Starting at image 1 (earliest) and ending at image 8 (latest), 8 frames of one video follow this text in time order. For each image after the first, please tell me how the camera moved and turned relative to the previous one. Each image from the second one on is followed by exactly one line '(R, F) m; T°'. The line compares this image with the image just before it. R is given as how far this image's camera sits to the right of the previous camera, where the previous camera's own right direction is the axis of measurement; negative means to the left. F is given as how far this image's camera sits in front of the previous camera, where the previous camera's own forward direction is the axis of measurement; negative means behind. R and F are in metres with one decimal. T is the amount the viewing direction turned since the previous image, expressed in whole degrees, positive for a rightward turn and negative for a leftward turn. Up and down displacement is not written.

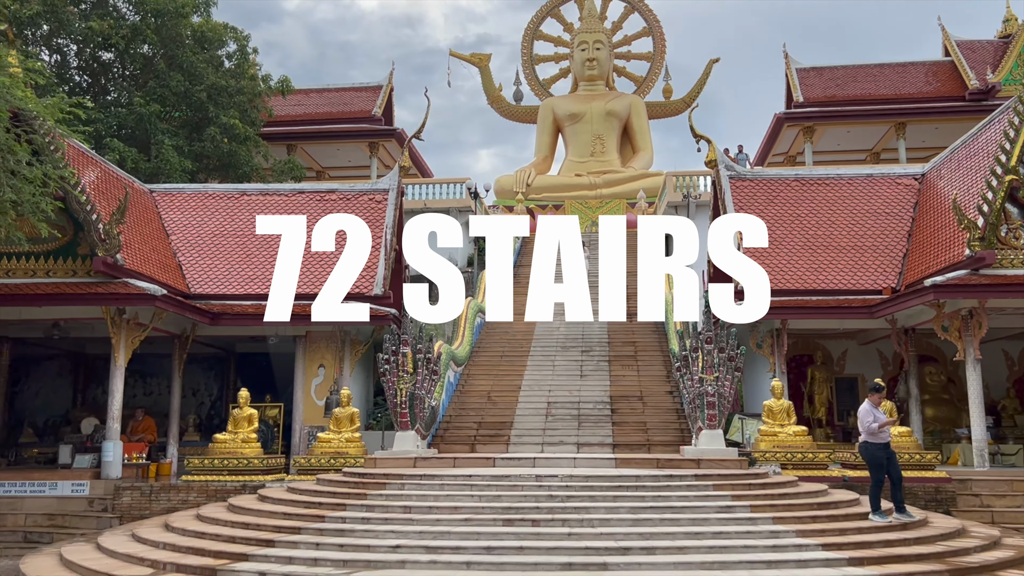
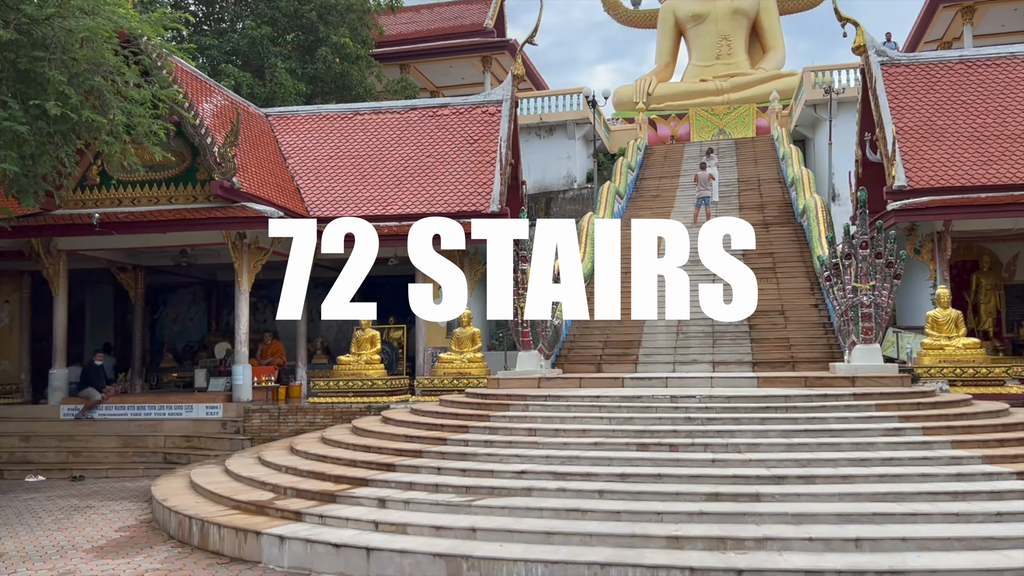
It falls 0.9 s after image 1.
(-0.1, +0.8) m; -8°
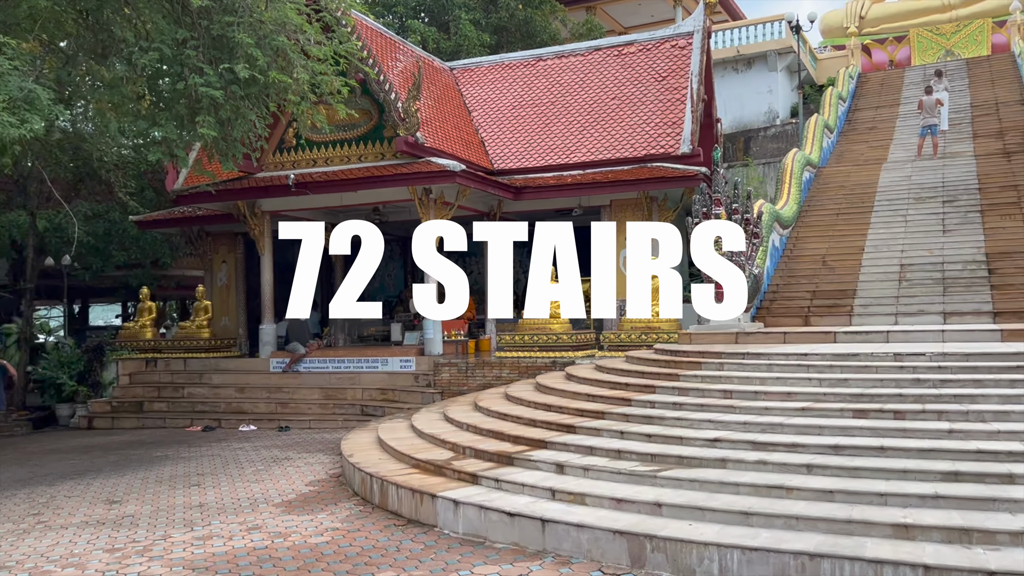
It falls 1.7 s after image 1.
(+0.1, +0.6) m; -13°
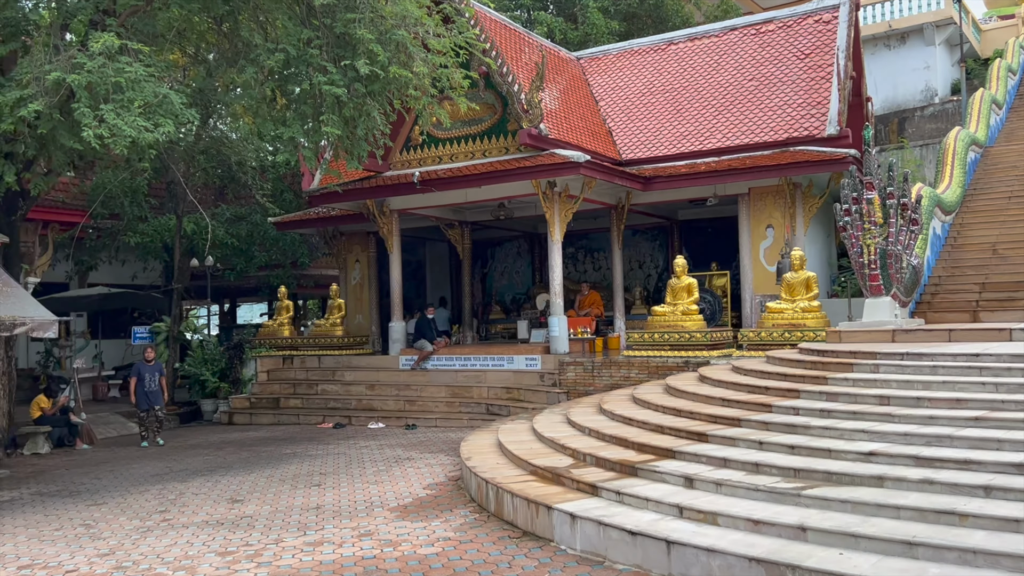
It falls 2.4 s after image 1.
(+0.1, +0.5) m; -9°
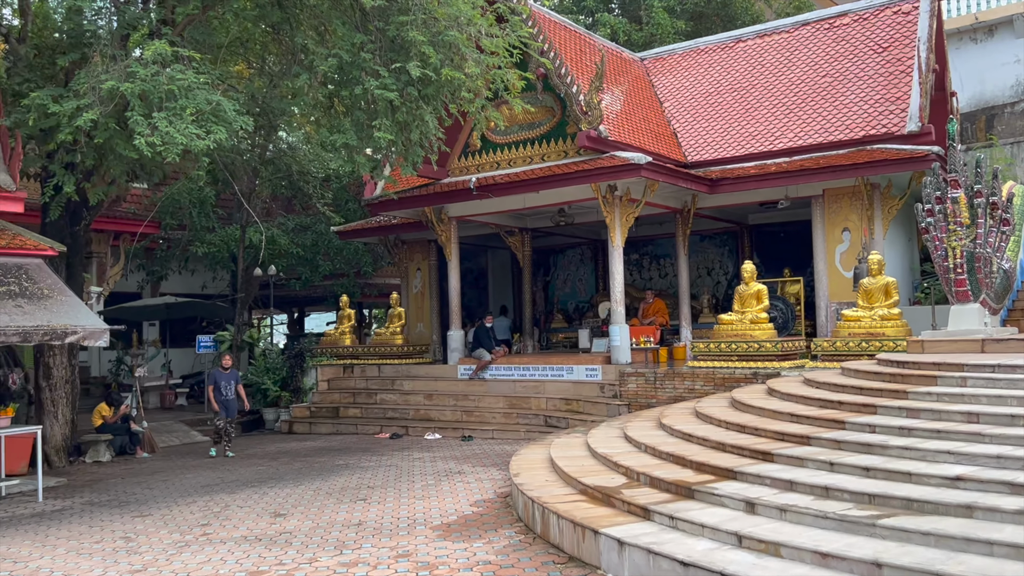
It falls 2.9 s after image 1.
(+0.2, +0.4) m; -5°
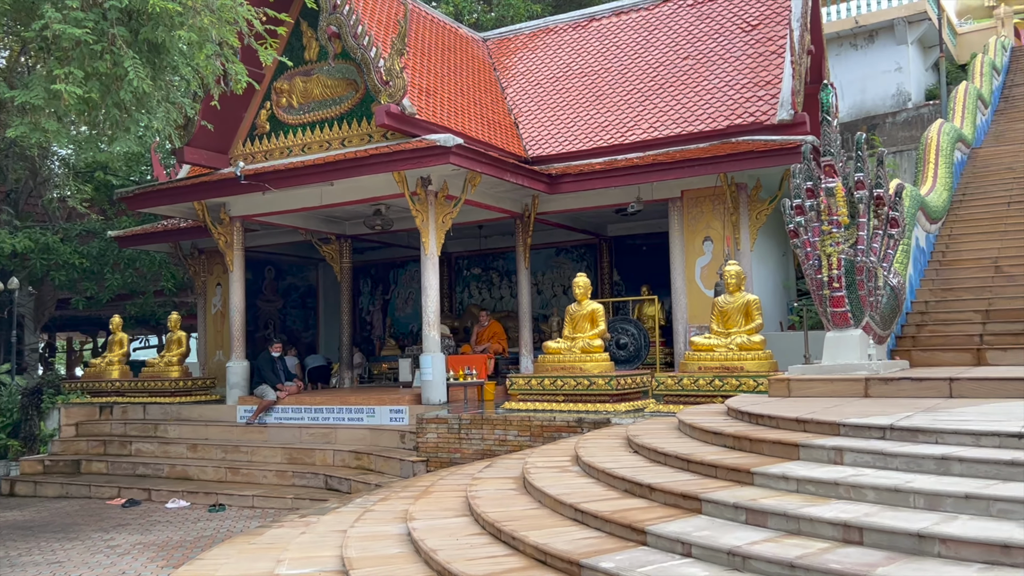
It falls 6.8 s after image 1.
(+1.4, +2.5) m; +7°
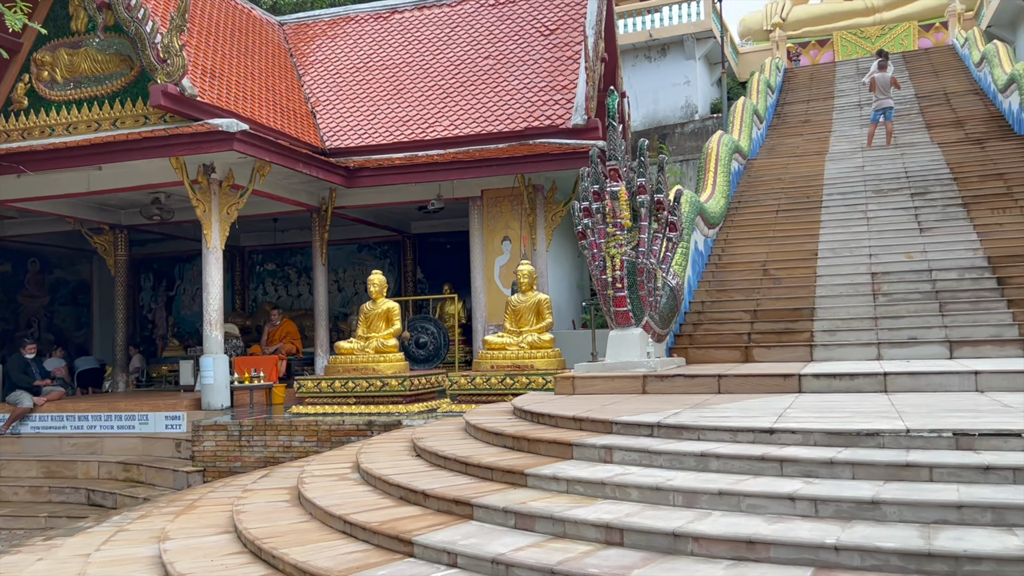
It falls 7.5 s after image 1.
(+0.2, +0.2) m; +13°
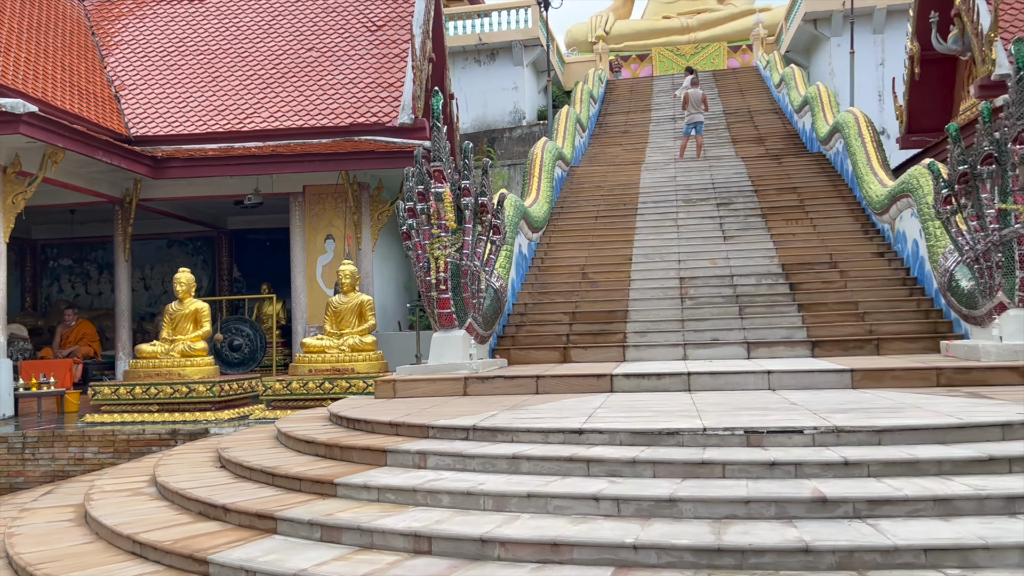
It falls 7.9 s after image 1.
(+0.1, +0.1) m; +11°
